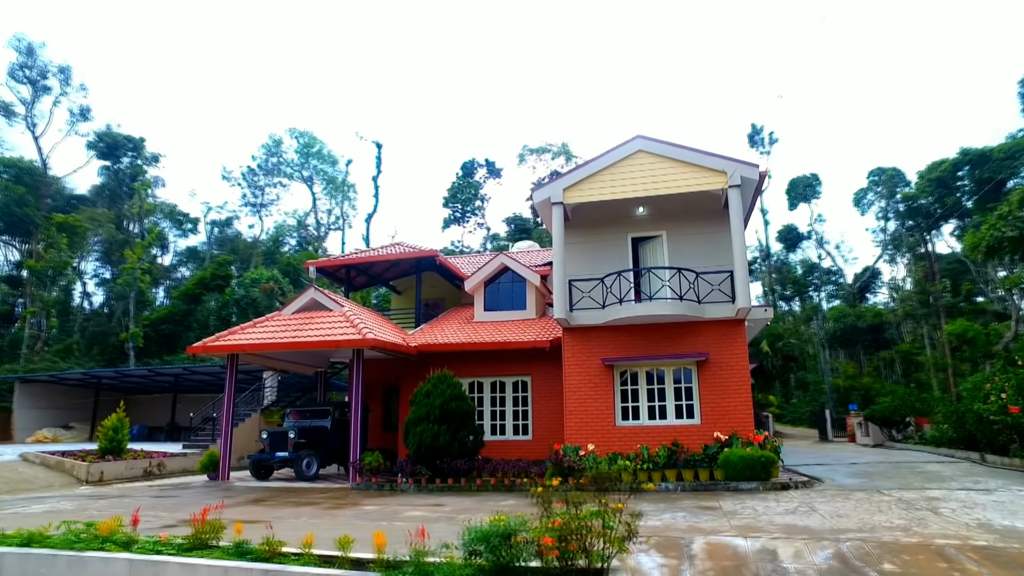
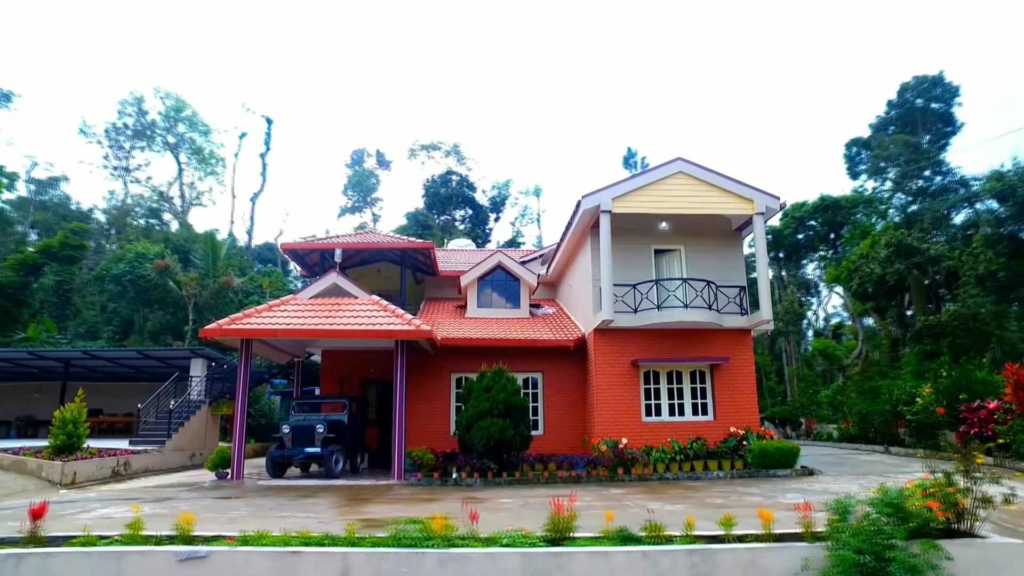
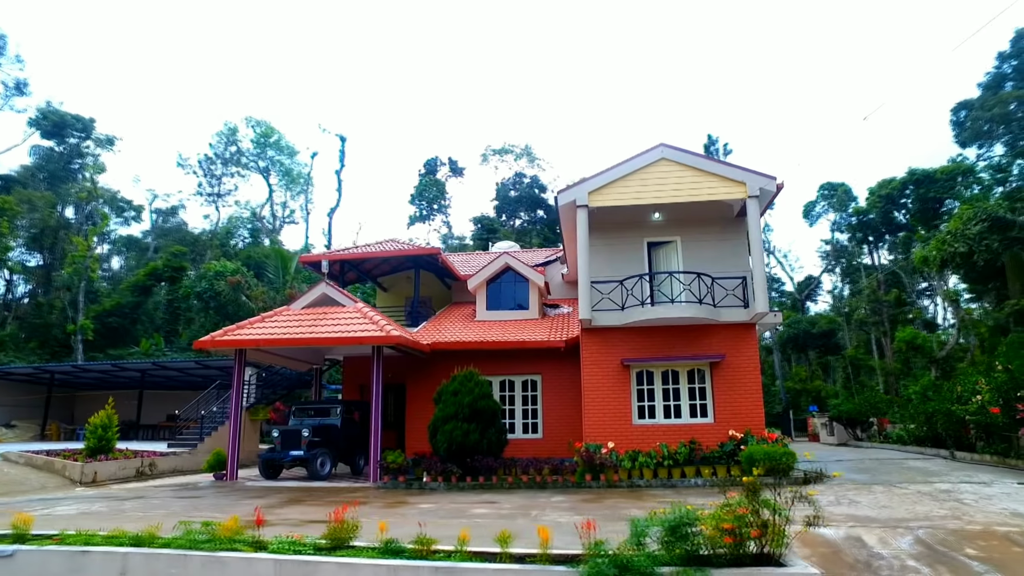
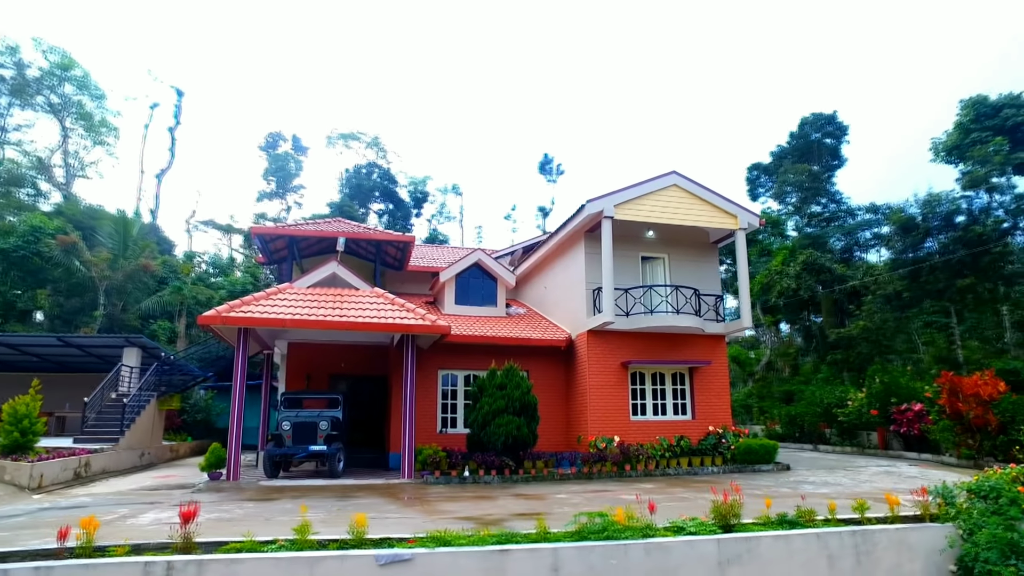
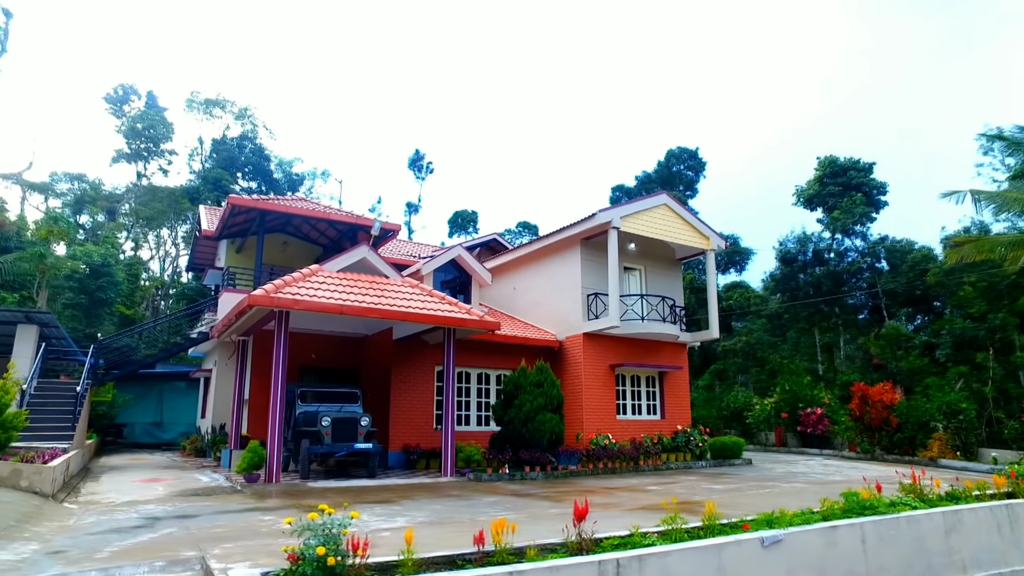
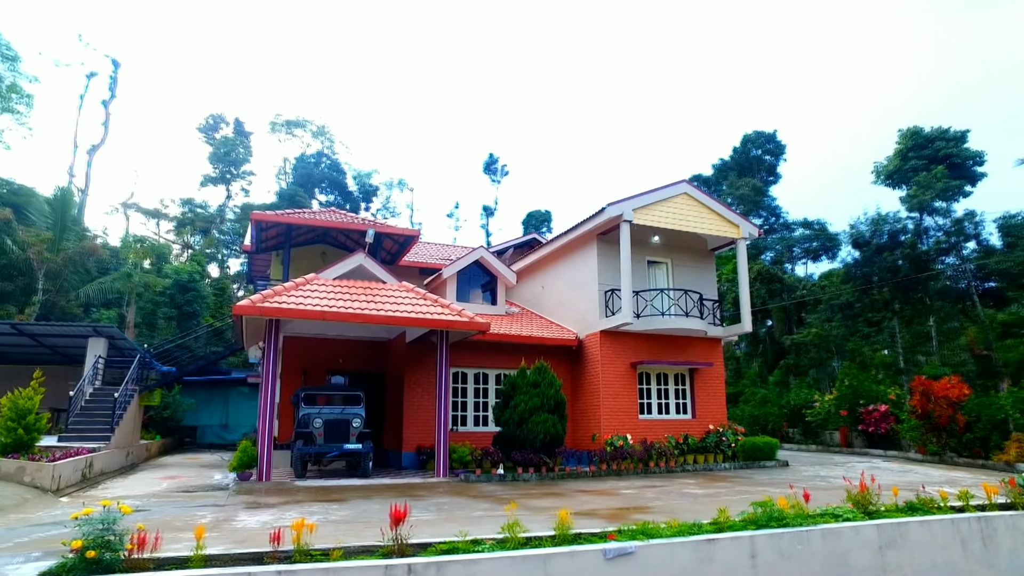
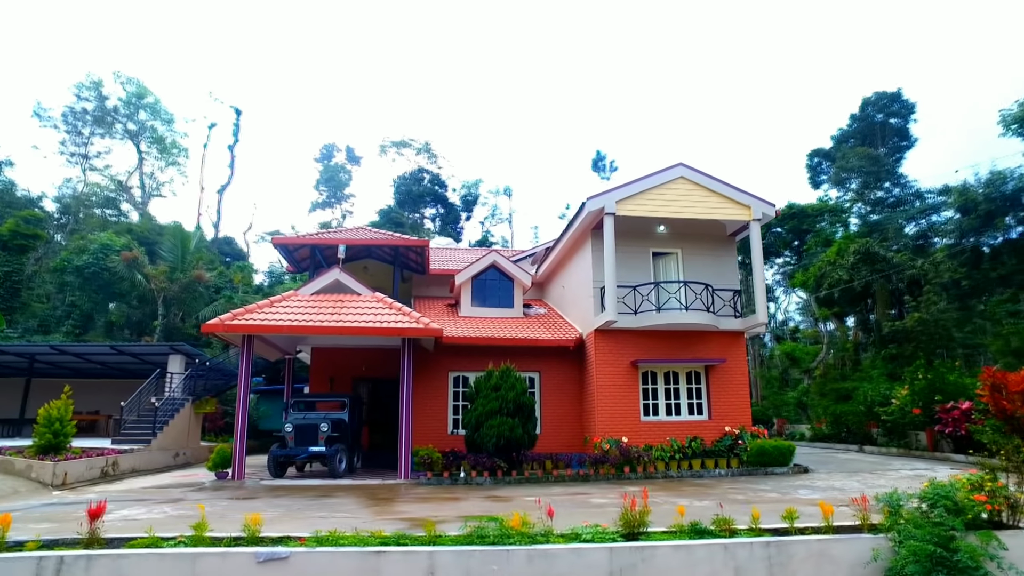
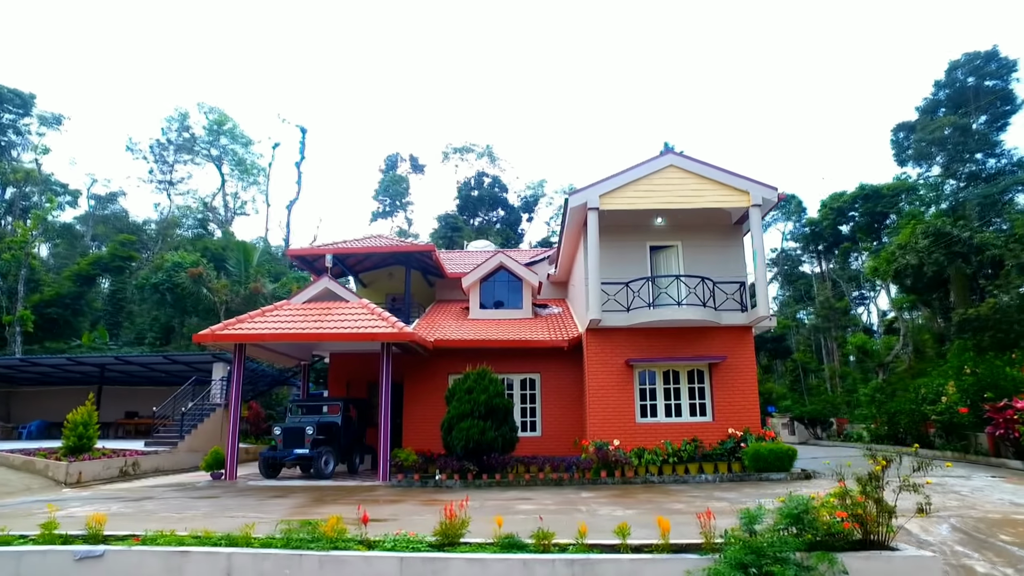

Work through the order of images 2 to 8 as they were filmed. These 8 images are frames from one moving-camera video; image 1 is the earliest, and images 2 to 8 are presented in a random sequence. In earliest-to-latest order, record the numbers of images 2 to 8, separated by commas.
3, 8, 2, 7, 4, 6, 5
